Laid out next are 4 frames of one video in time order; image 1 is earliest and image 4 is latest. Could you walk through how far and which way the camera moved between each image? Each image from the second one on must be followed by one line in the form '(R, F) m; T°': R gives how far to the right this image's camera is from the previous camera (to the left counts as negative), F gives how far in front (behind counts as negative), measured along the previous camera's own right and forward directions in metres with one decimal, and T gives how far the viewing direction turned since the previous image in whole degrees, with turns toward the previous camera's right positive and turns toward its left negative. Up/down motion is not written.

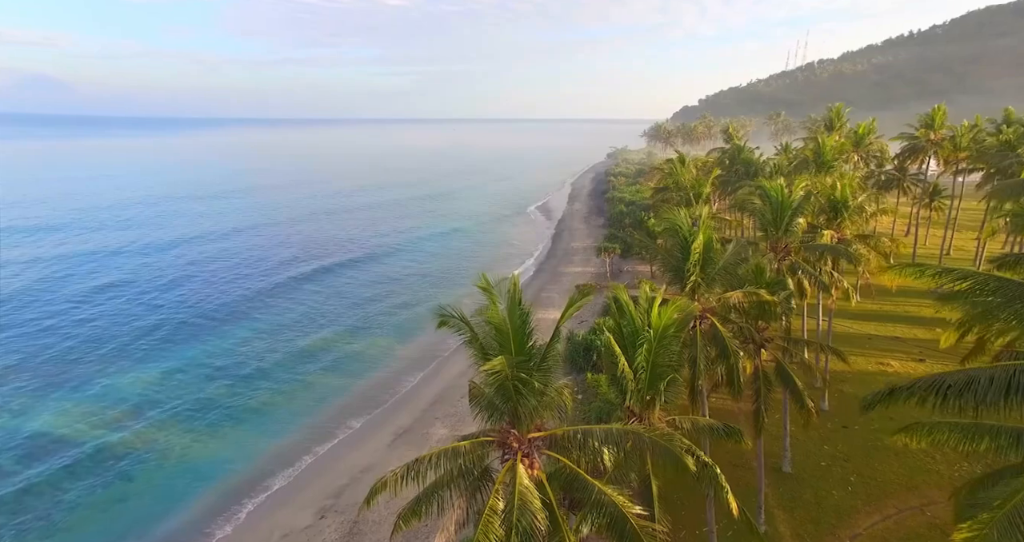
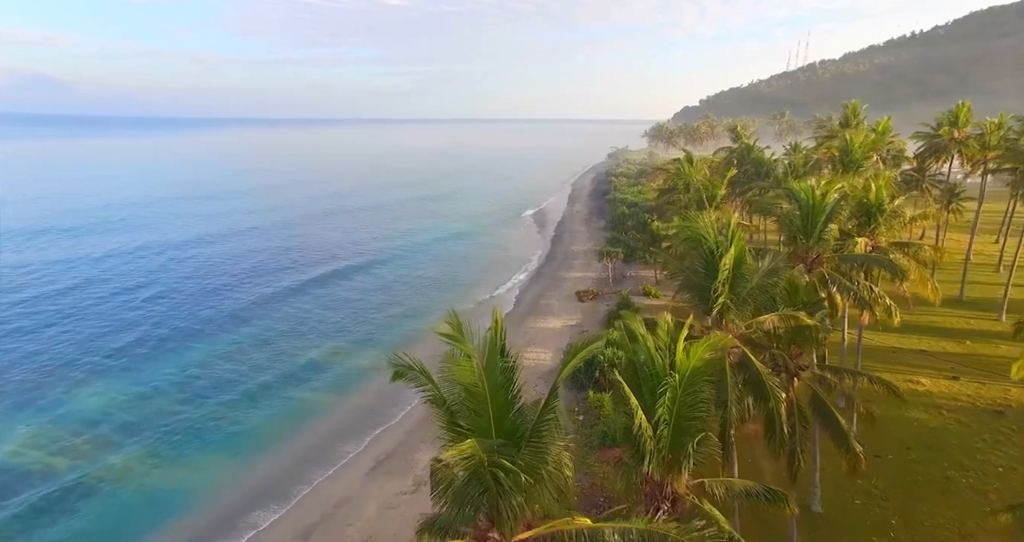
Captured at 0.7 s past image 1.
(+0.2, +2.3) m; 0°
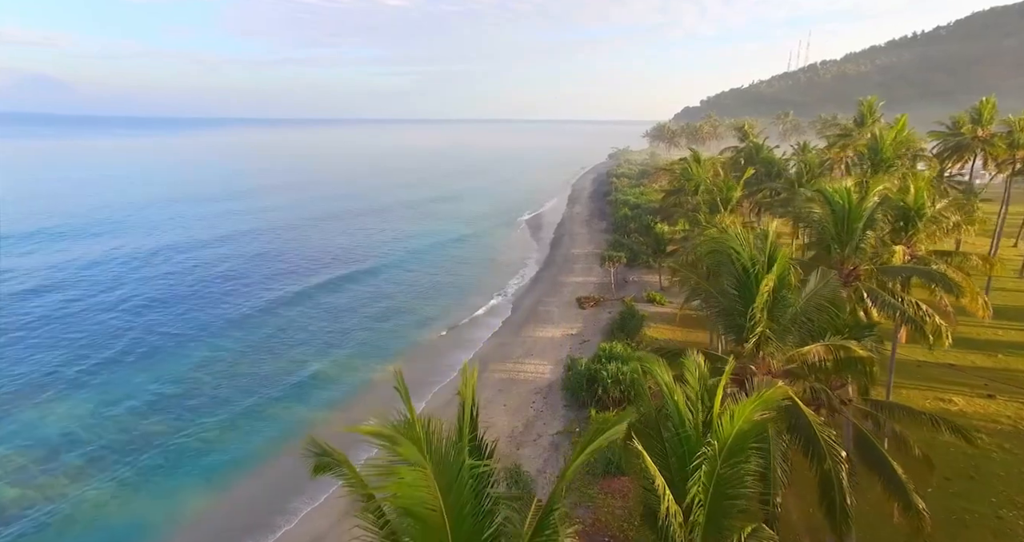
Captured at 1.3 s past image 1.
(+0.2, +2.0) m; 0°
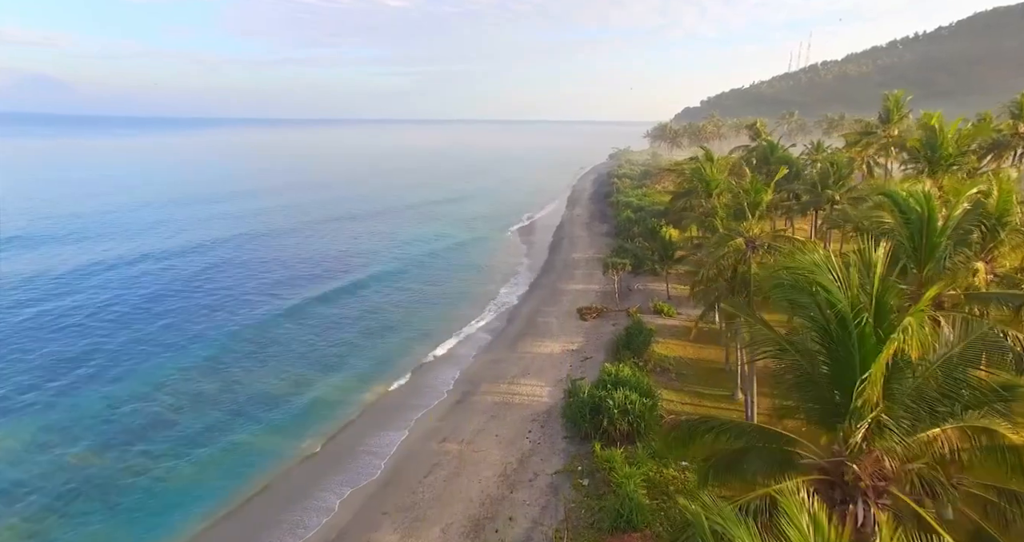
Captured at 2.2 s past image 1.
(+0.3, +3.0) m; 0°
